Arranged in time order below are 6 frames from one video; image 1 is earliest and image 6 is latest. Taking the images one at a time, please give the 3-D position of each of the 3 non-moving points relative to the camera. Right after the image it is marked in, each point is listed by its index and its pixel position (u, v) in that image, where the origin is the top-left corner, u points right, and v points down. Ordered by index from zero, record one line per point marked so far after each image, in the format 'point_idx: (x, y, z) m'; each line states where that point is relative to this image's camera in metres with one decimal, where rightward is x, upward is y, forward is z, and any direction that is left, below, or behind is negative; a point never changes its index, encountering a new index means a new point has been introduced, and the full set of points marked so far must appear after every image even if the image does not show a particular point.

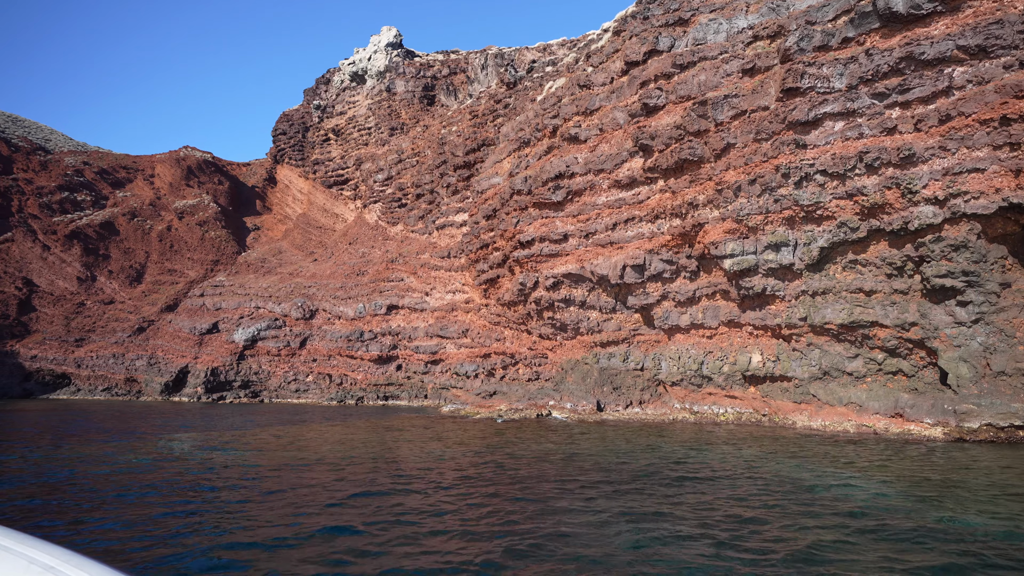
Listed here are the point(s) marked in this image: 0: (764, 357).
0: (+6.5, -1.8, +13.6) m
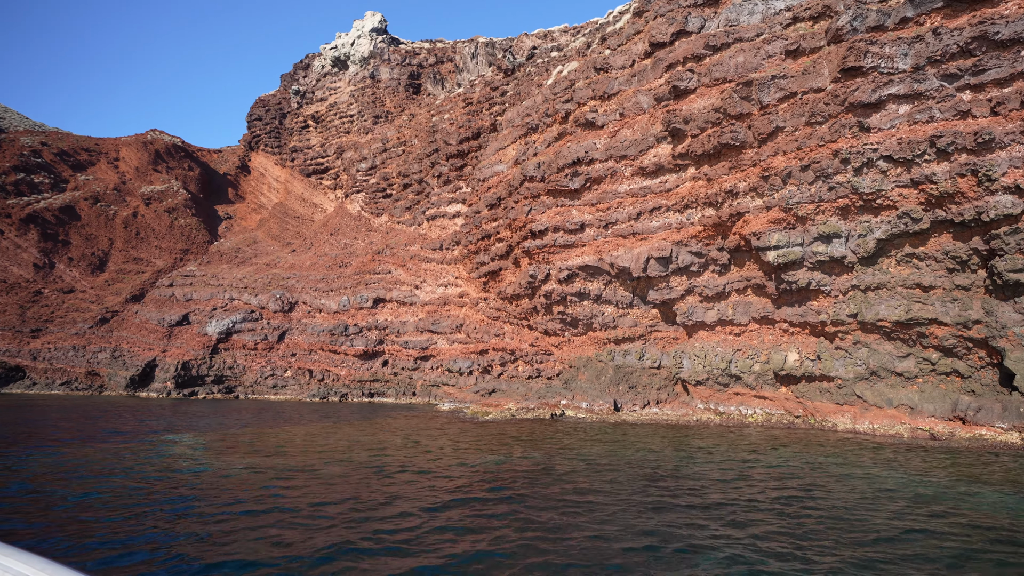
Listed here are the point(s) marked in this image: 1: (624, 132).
0: (+7.1, -1.7, +12.9) m
1: (+3.4, +4.8, +16.1) m
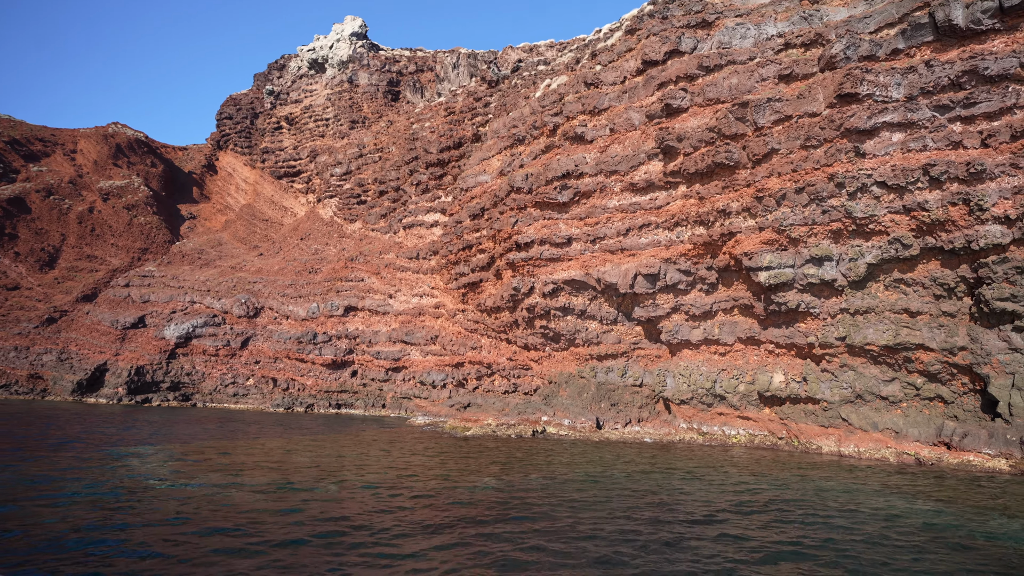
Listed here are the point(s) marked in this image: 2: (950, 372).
0: (+6.8, -2.2, +12.9) m
1: (+3.1, +4.3, +16.1) m
2: (+9.2, -1.8, +11.0) m
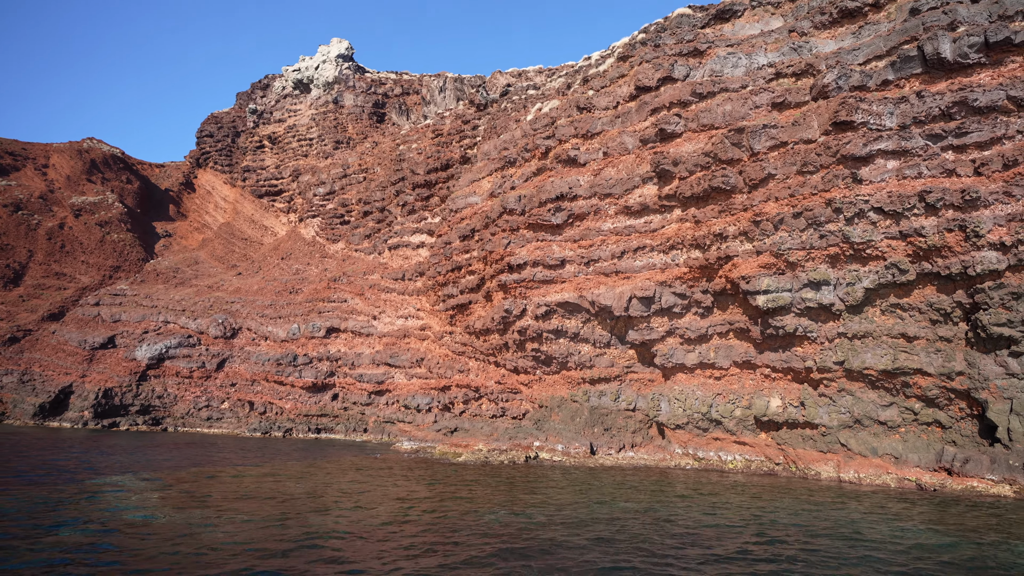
0: (+6.7, -2.8, +12.8) m
1: (+2.9, +3.6, +16.2) m
2: (+9.2, -2.3, +11.1) m
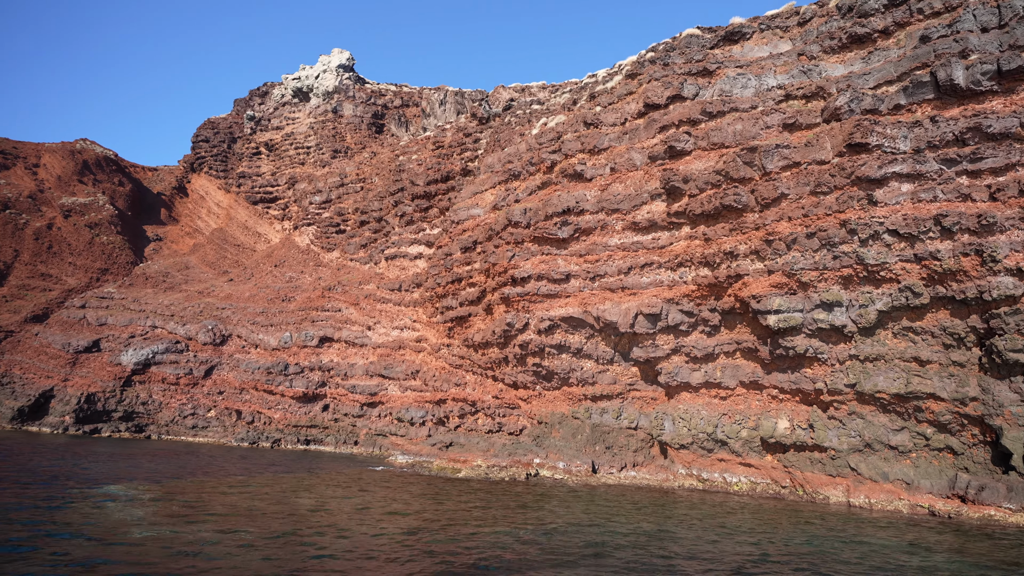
0: (+6.8, -3.3, +12.7) m
1: (+3.2, +3.1, +16.1) m
2: (+9.3, -2.8, +11.0) m
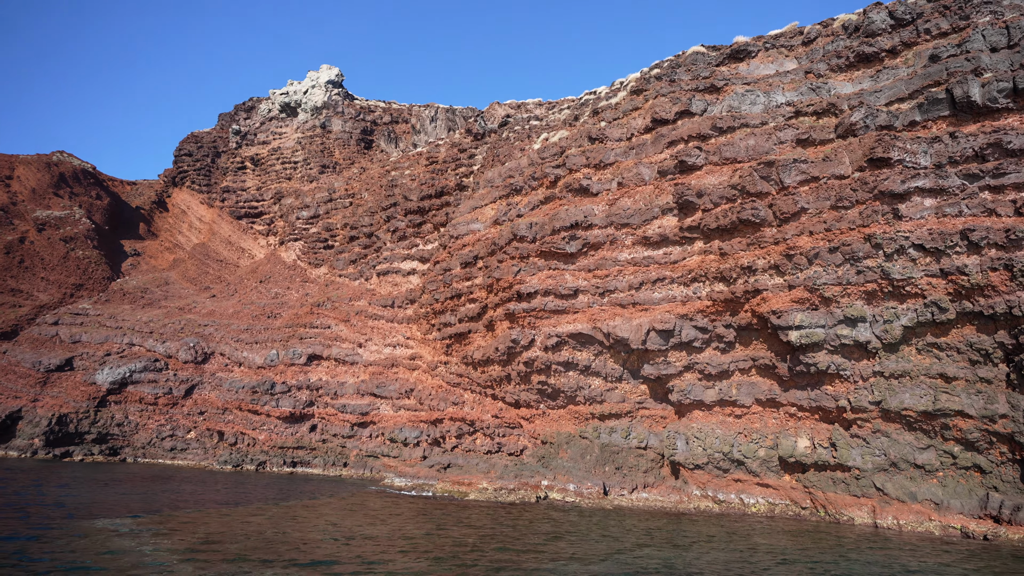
0: (+7.1, -3.7, +12.4) m
1: (+3.4, +2.6, +15.9) m
2: (+9.7, -3.1, +10.8) m
